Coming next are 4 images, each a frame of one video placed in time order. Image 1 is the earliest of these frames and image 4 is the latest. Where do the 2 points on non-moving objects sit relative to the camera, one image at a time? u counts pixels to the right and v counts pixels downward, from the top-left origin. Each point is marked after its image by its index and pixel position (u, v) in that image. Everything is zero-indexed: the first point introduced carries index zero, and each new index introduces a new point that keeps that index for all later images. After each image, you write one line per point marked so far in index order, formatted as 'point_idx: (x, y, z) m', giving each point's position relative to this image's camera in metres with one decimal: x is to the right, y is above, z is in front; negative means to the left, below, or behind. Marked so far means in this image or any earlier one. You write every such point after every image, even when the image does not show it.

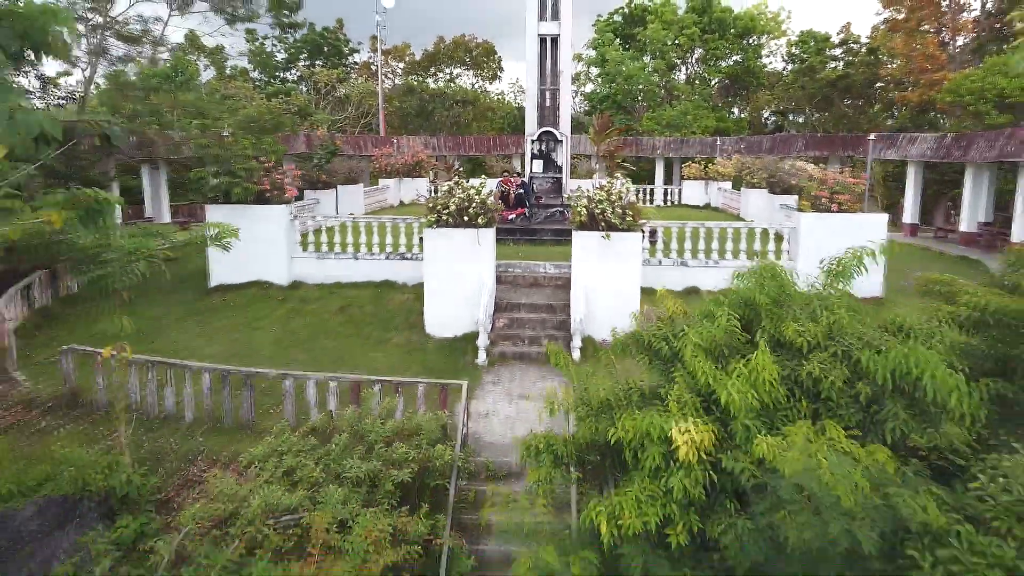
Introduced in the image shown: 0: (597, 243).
0: (+0.9, +0.5, +5.4) m
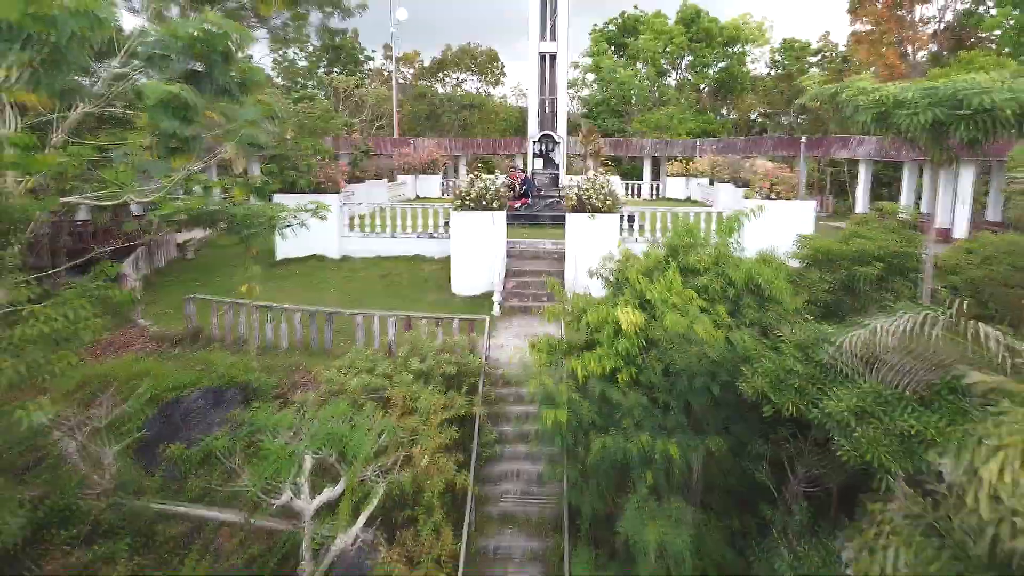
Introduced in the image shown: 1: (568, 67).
0: (+1.0, +0.9, +7.0) m
1: (+1.3, +5.2, +12.2) m
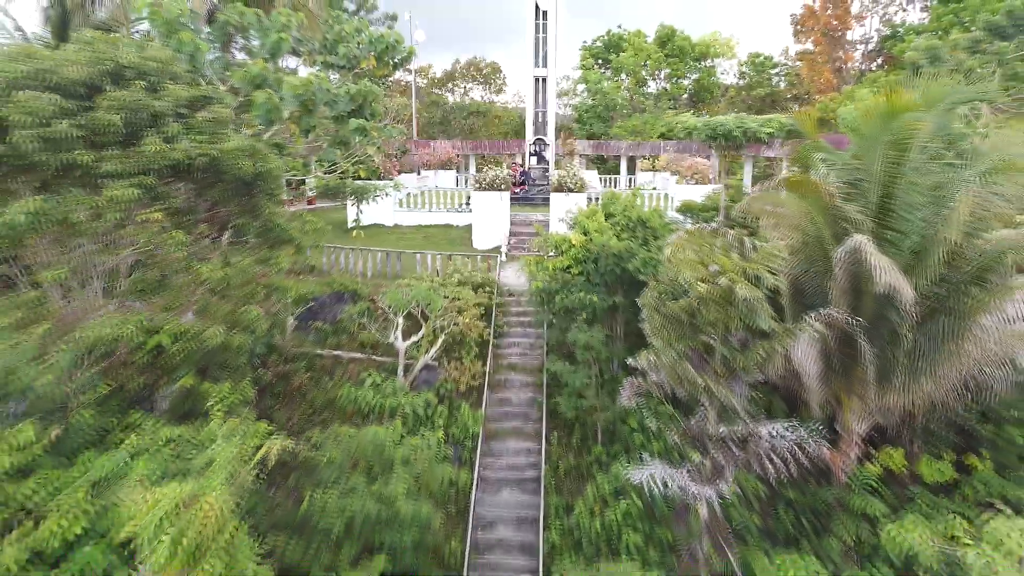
0: (+1.0, +1.8, +10.4) m
1: (+1.3, +6.1, +15.6) m
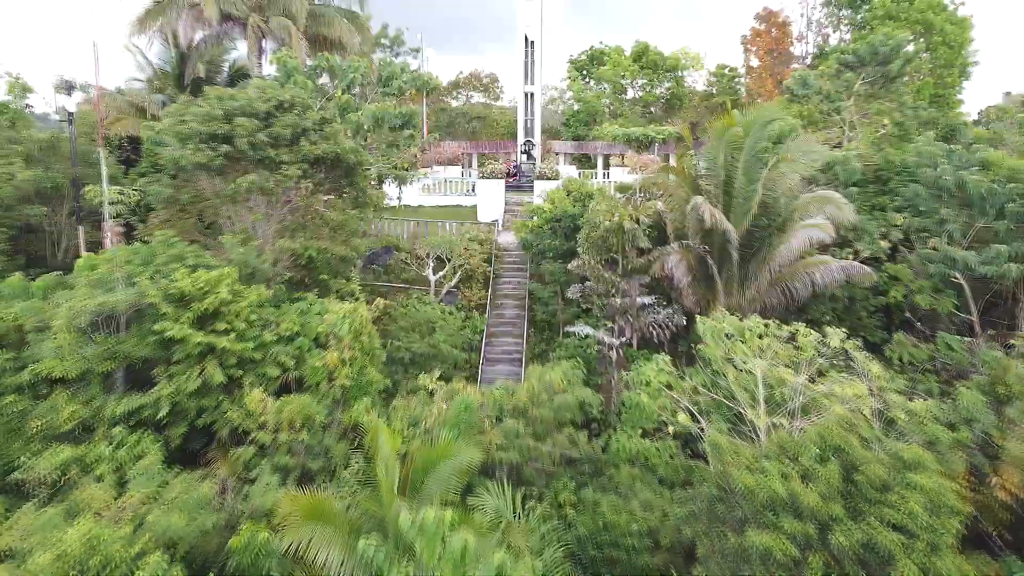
0: (+0.9, +2.9, +14.3) m
1: (+1.2, +7.2, +19.5) m
